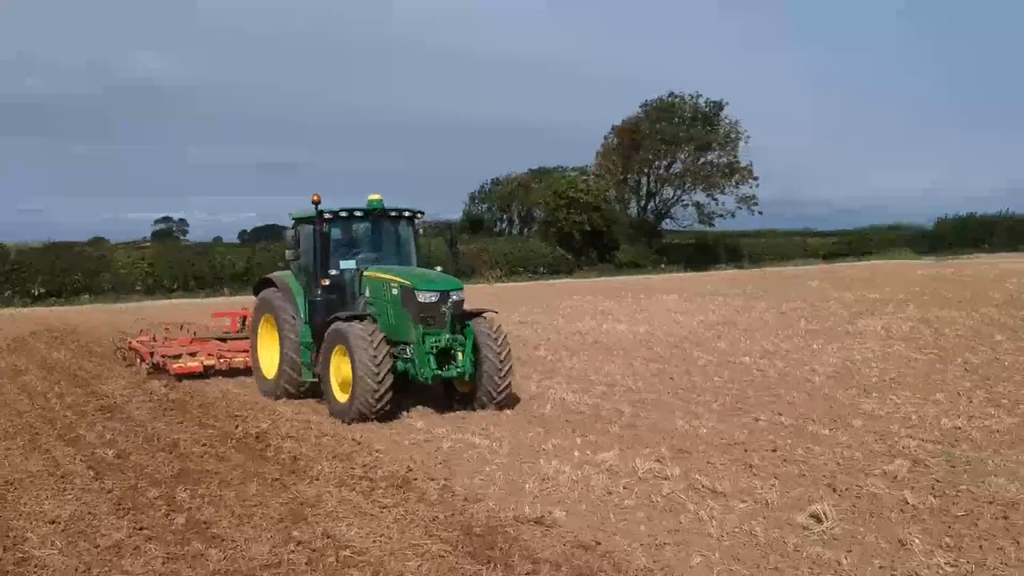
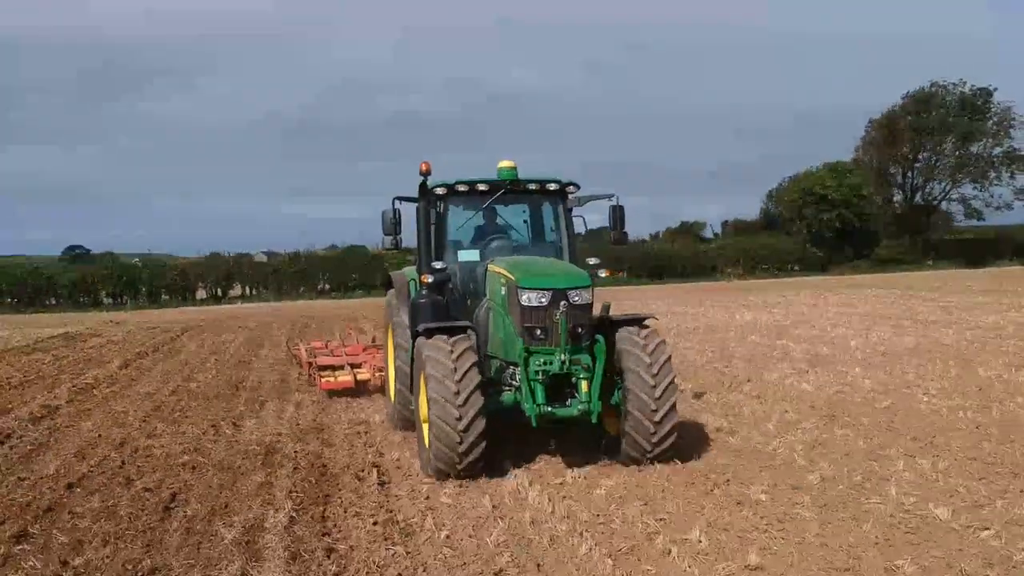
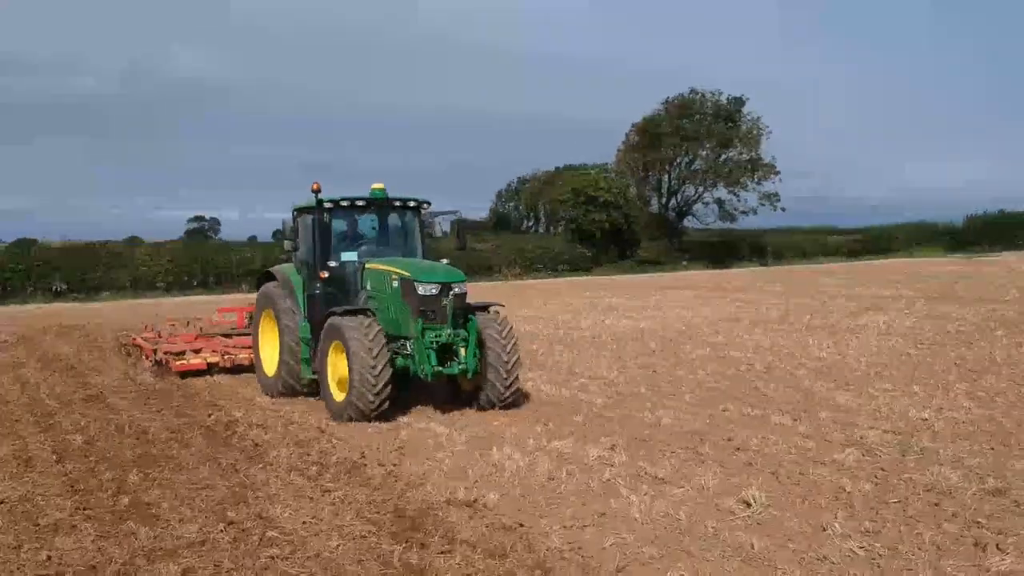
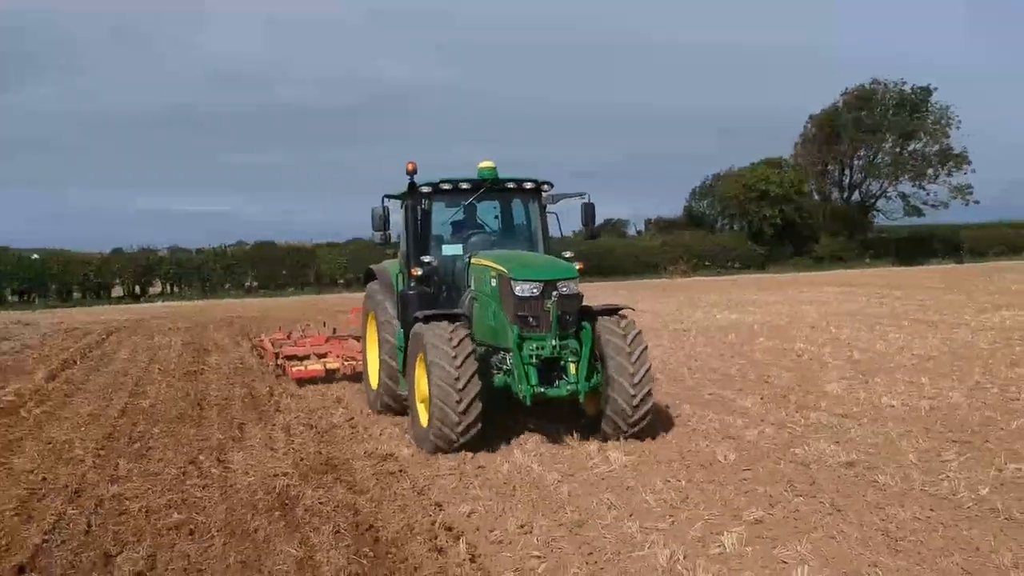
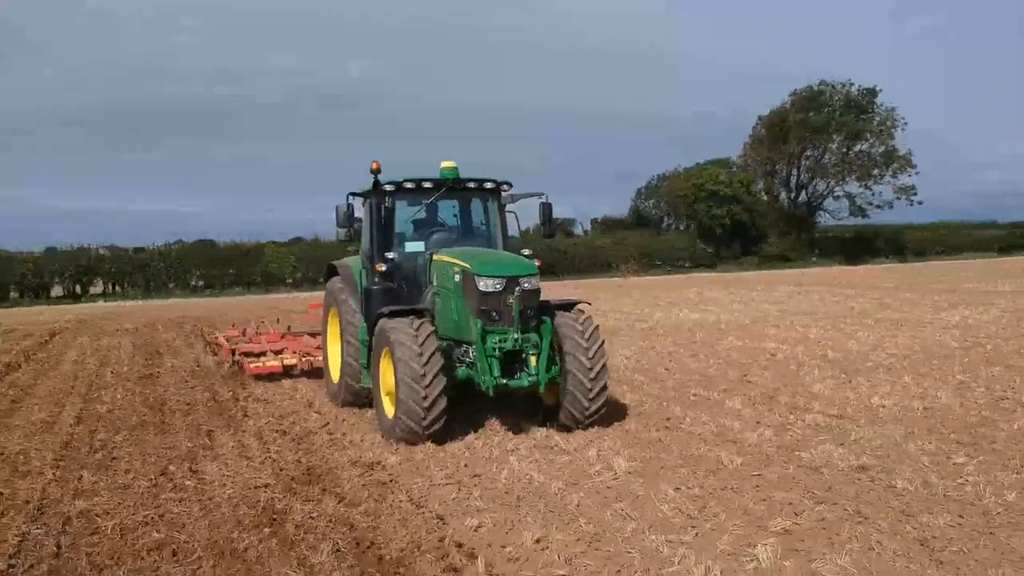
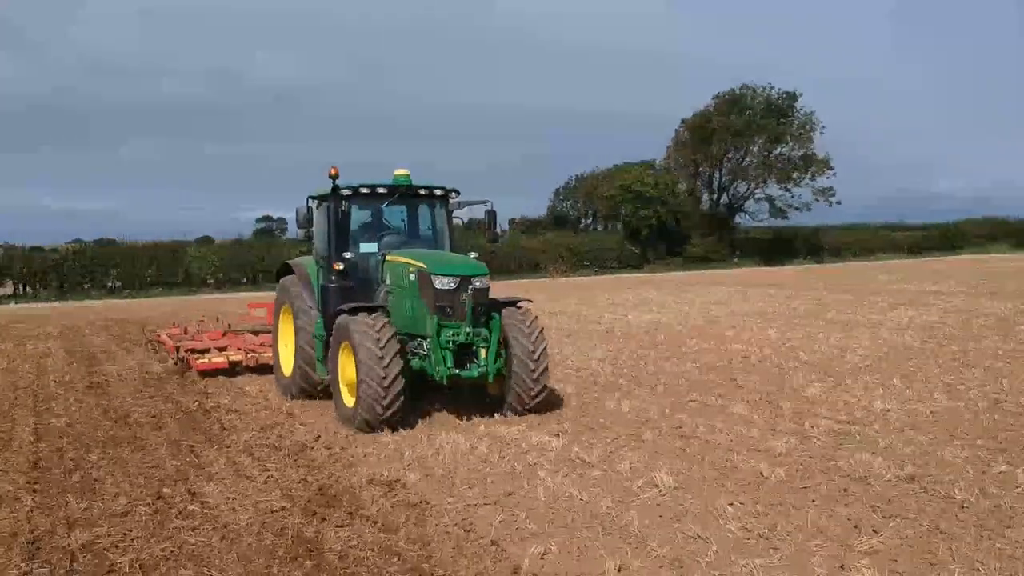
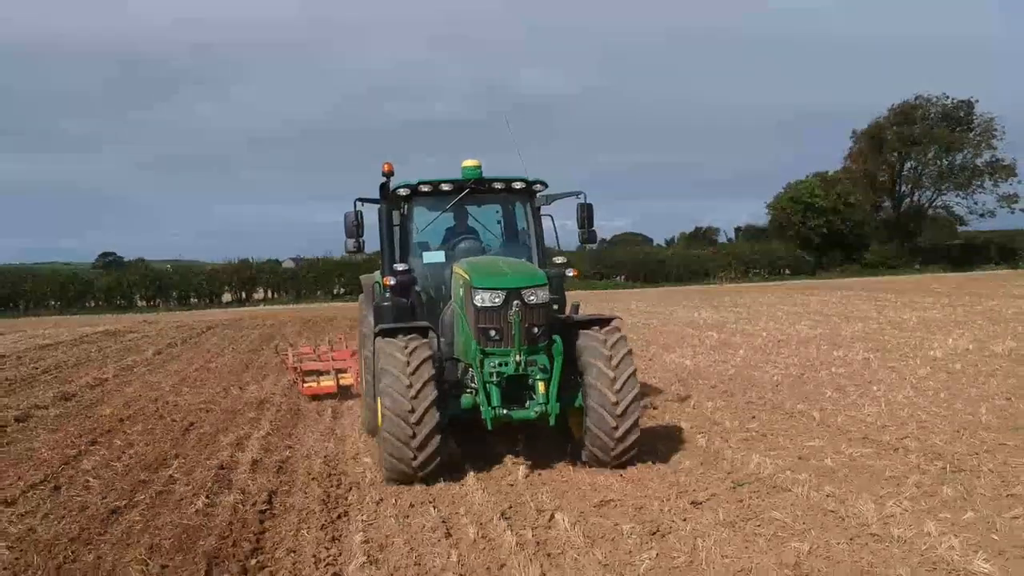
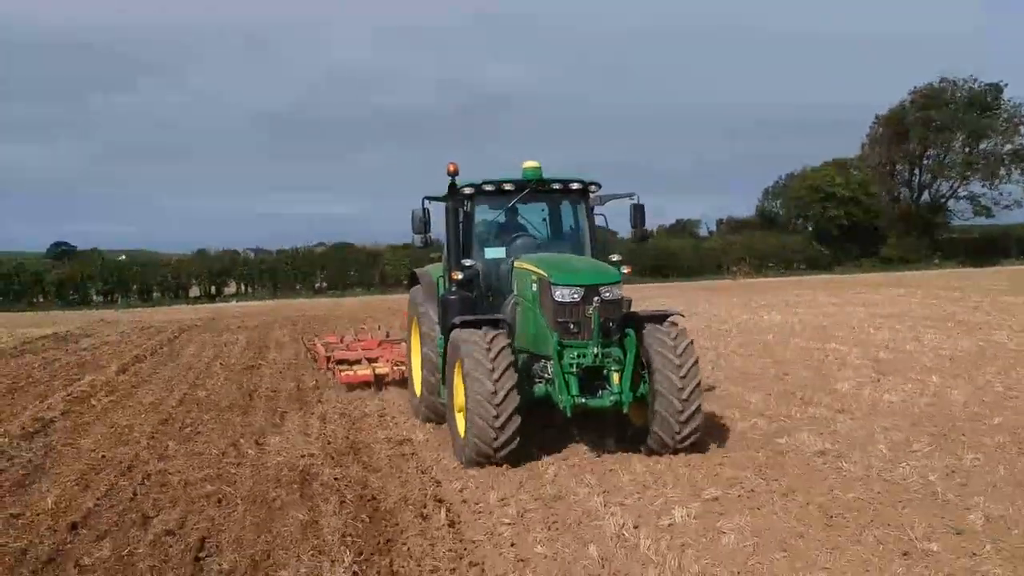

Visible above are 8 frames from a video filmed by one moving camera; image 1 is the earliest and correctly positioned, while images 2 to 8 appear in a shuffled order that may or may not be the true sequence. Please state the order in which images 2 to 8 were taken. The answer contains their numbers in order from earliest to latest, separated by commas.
3, 6, 5, 4, 8, 2, 7
